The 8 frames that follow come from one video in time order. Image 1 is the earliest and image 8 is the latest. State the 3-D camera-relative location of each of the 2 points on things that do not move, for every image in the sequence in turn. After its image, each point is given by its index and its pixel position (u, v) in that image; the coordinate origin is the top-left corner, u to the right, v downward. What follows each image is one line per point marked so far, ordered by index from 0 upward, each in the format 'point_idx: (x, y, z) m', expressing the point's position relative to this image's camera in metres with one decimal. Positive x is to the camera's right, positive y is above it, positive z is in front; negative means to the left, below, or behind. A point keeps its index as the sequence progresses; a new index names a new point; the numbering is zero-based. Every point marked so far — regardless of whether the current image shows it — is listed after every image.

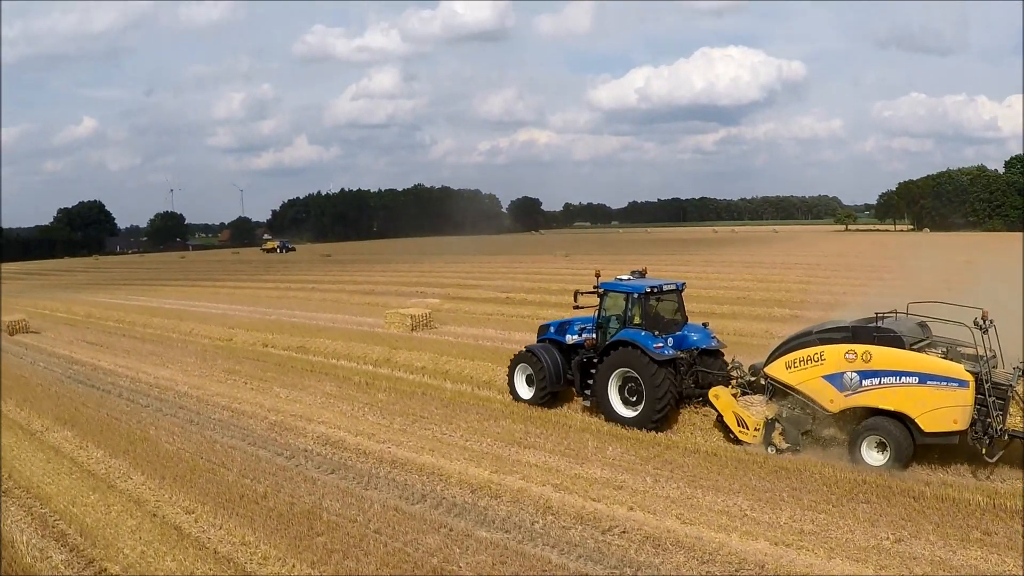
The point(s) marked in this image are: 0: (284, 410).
0: (-2.1, -1.1, +7.4) m
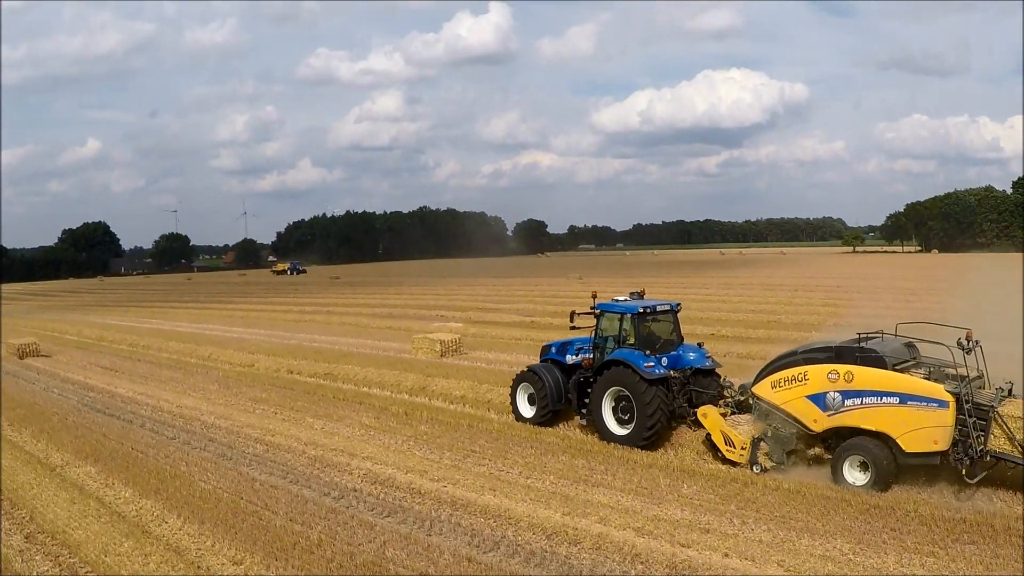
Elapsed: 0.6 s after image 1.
0: (-1.6, -1.3, +6.9) m
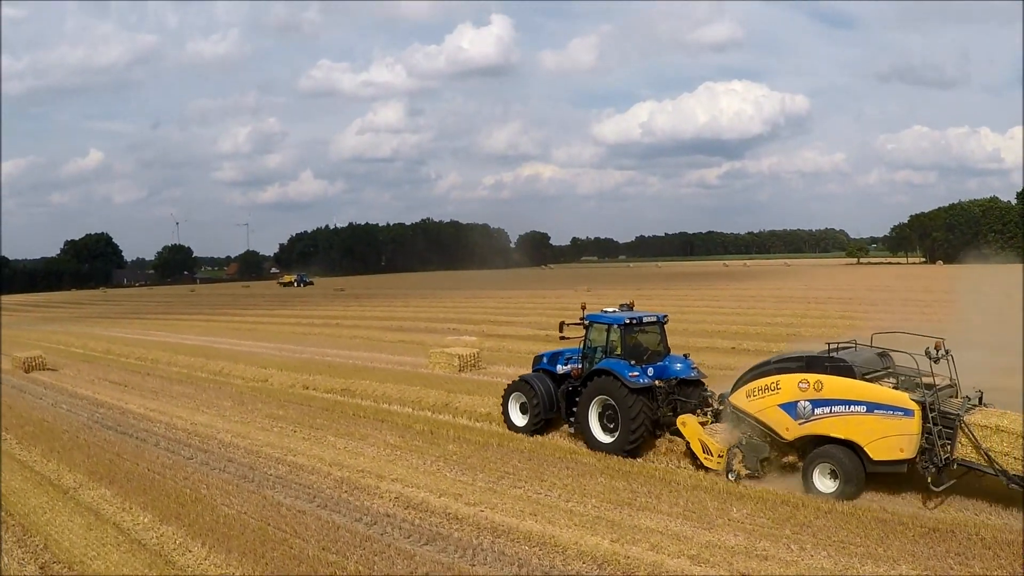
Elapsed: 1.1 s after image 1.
0: (-1.3, -1.4, +6.5) m
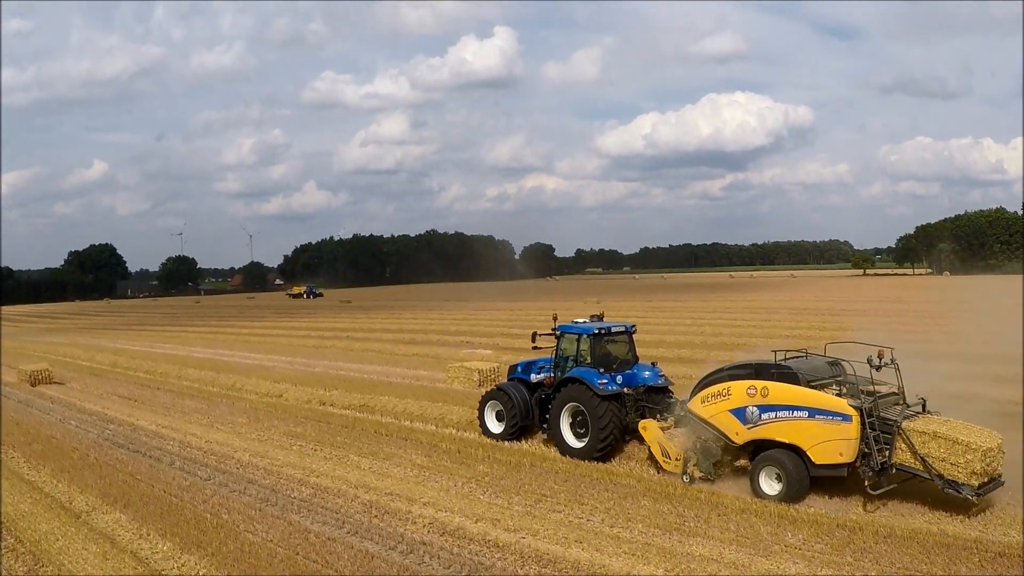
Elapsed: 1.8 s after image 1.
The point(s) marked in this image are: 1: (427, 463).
0: (-1.0, -1.5, +6.2) m
1: (-0.7, -1.5, +6.9) m
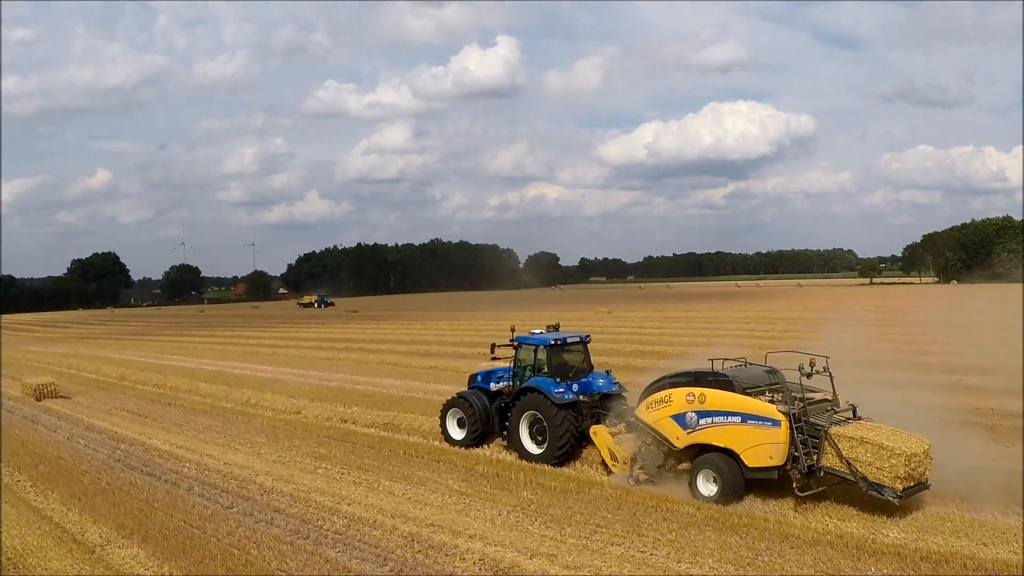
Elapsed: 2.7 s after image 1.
0: (-0.7, -1.6, +5.7) m
1: (-0.4, -1.6, +6.4) m
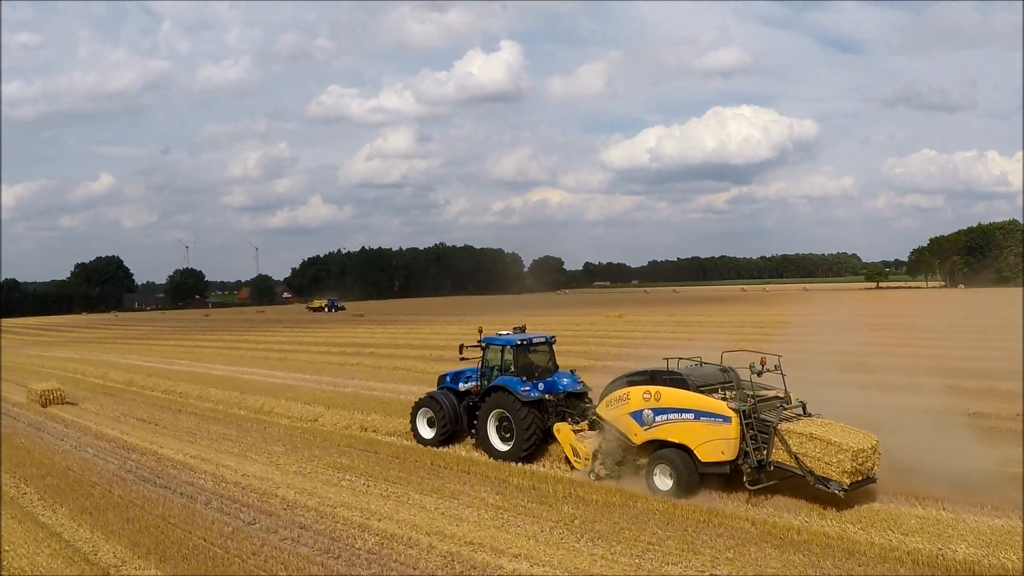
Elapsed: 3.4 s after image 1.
0: (-0.9, -1.7, +6.0) m
1: (-0.5, -1.7, +6.7) m
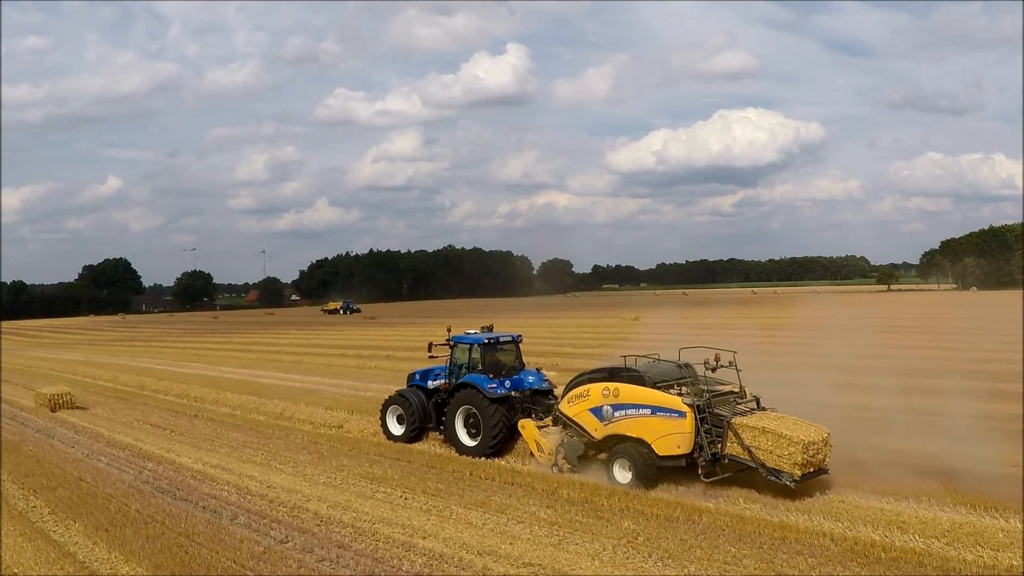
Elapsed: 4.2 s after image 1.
0: (-1.2, -1.7, +6.2) m
1: (-0.8, -1.7, +6.9) m
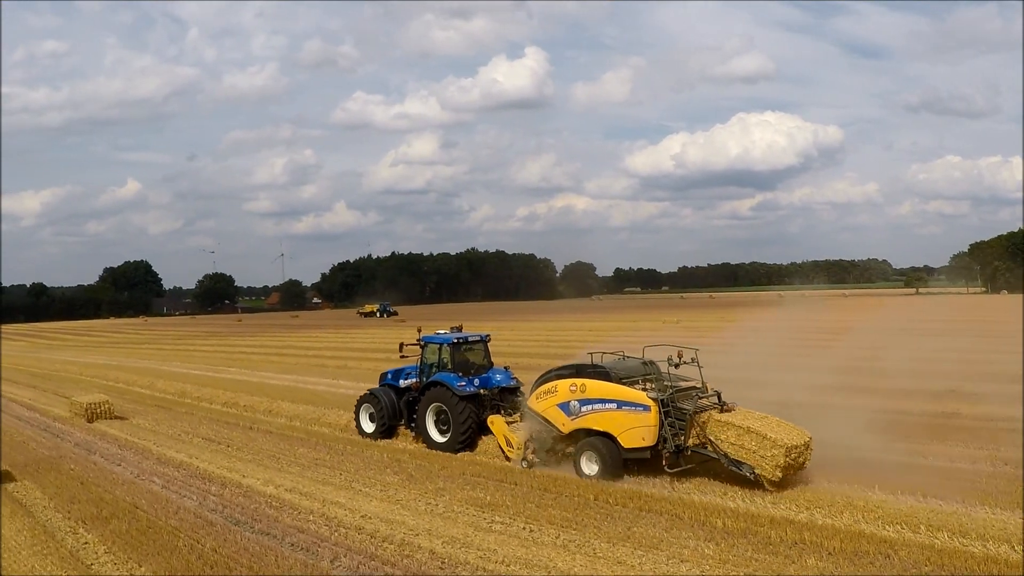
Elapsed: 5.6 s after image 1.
0: (-1.5, -1.7, +6.4) m
1: (-1.1, -1.7, +7.1) m
